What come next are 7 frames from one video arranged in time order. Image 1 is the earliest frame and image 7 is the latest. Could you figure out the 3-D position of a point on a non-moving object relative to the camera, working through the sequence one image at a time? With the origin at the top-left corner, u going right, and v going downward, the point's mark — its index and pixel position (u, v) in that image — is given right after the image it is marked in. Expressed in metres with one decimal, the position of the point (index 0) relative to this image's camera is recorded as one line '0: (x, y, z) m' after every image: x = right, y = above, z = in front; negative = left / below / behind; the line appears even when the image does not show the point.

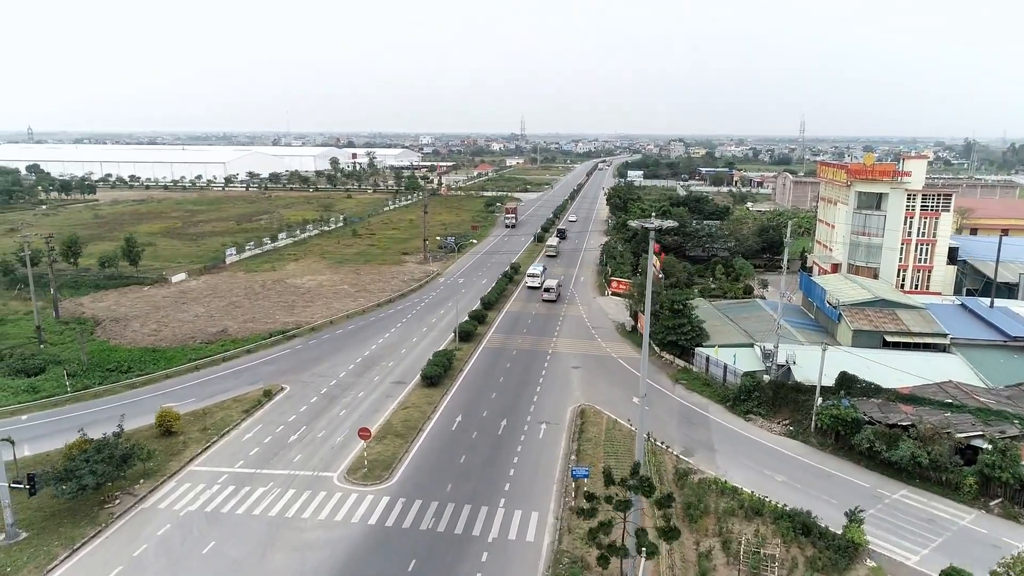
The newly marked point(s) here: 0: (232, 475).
0: (-6.8, -4.6, +15.2) m
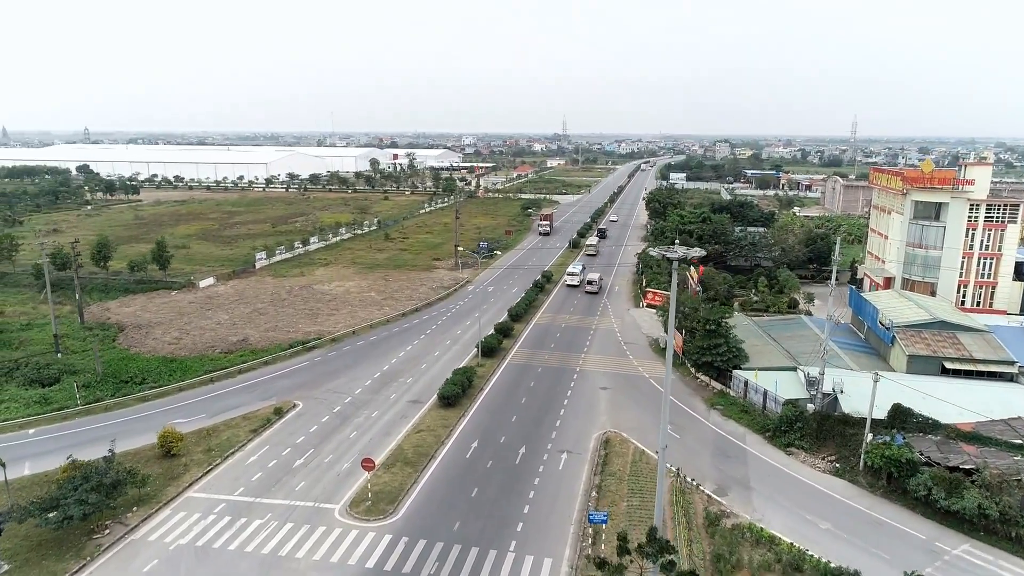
0: (-6.5, -5.0, +14.4) m
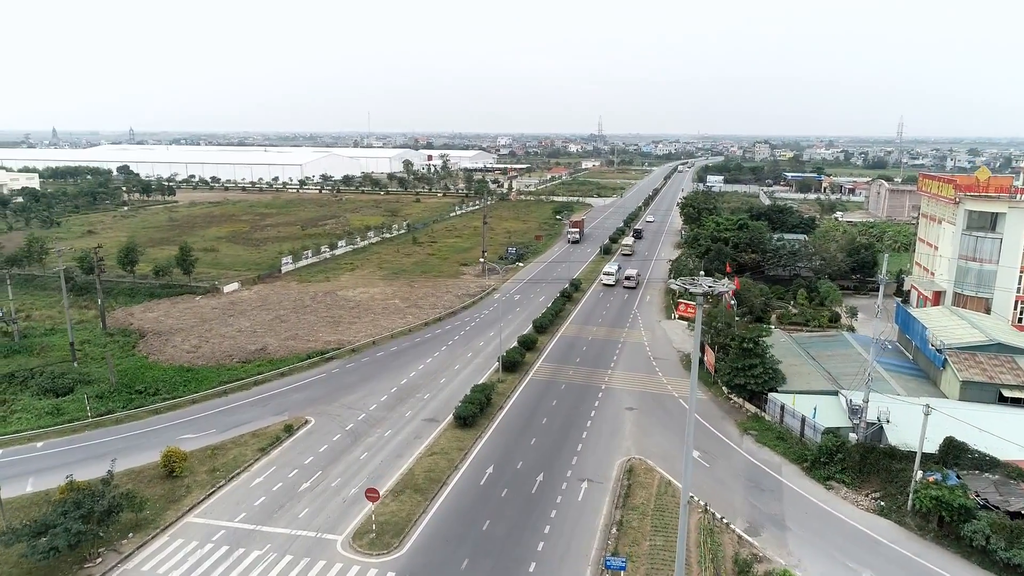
0: (-6.3, -5.4, +13.8) m
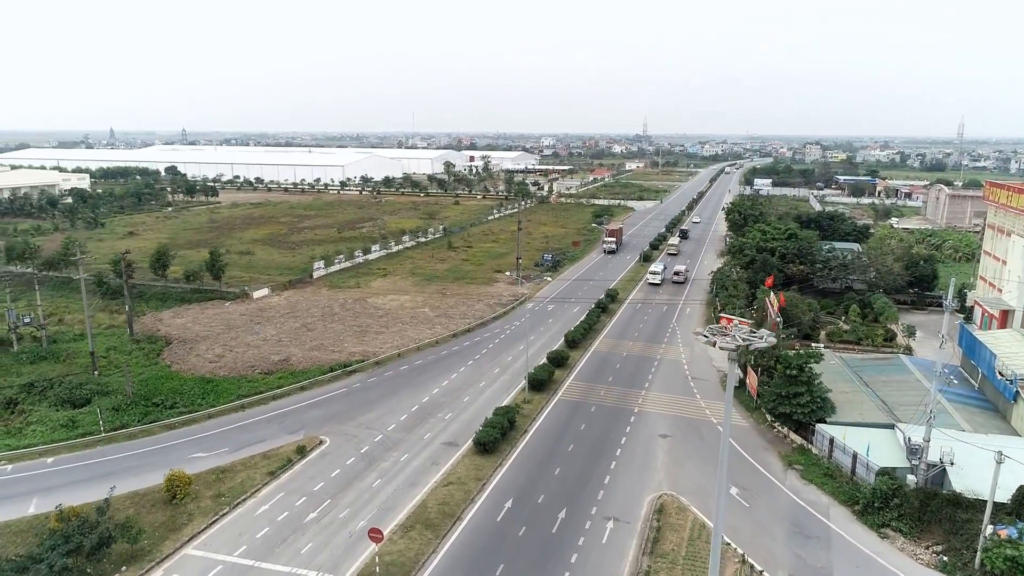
0: (-5.9, -5.8, +13.0) m
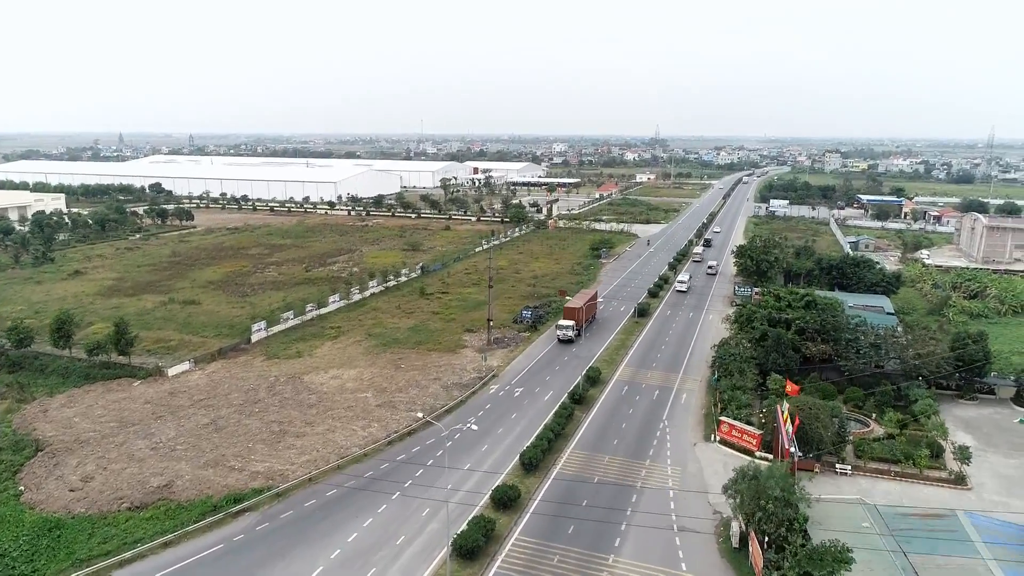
0: (-8.3, -9.3, +7.8) m
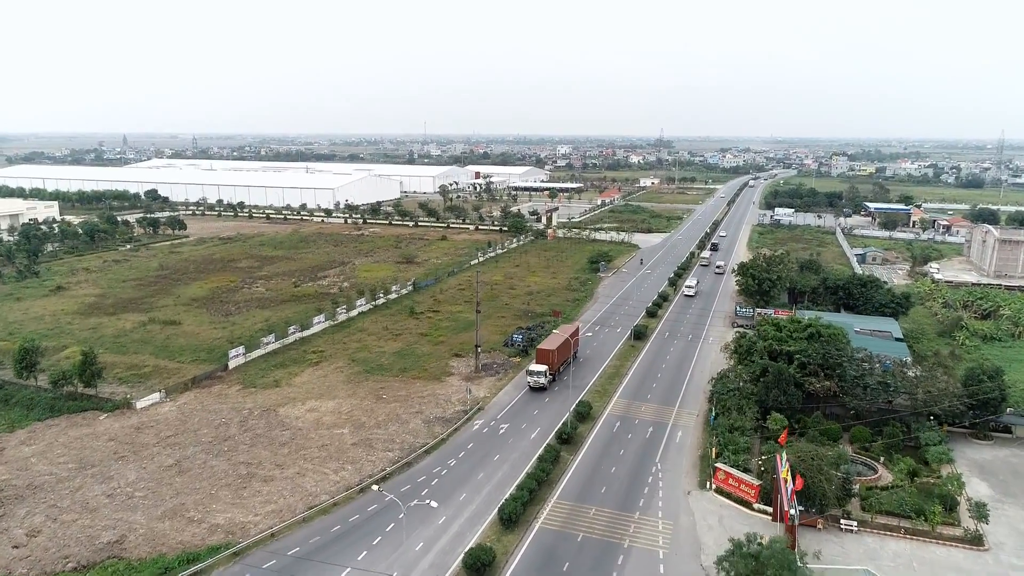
0: (-9.1, -10.5, +6.4) m
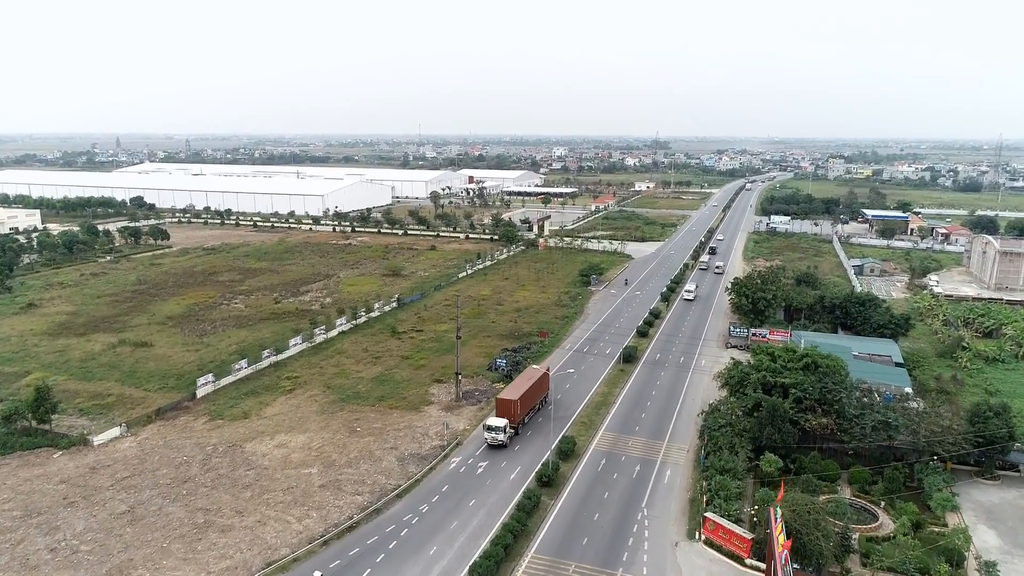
0: (-9.9, -11.7, +4.9) m
